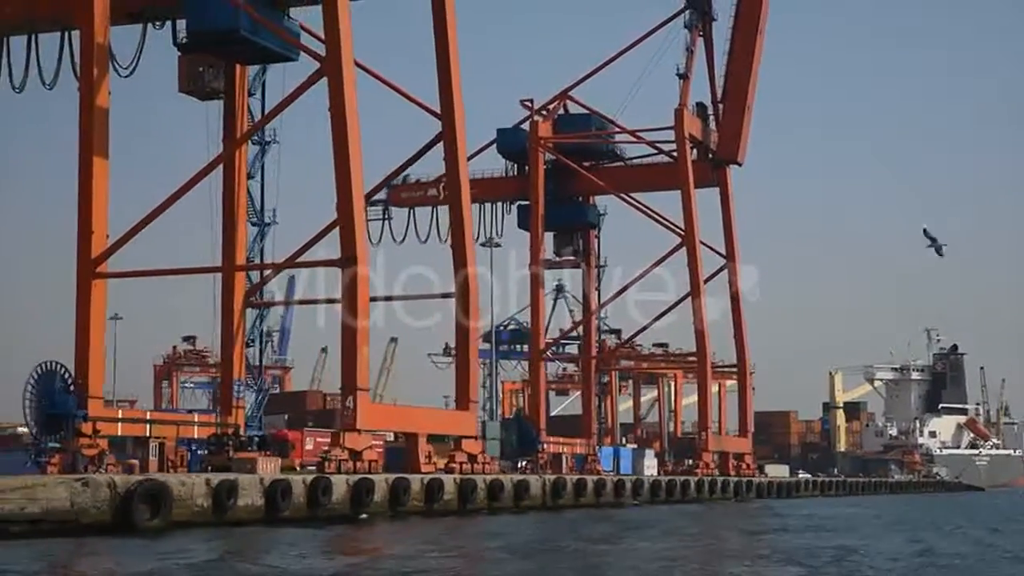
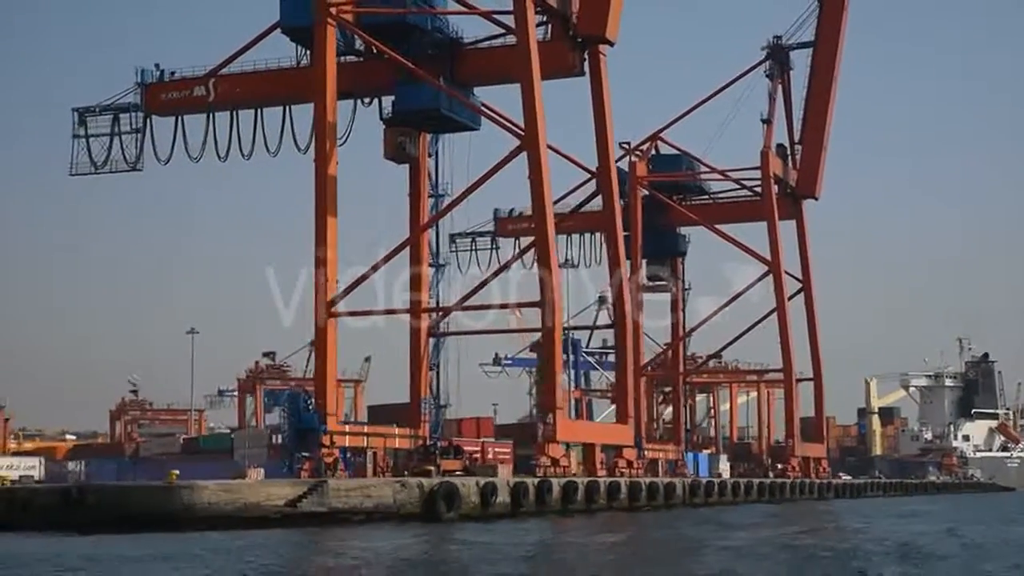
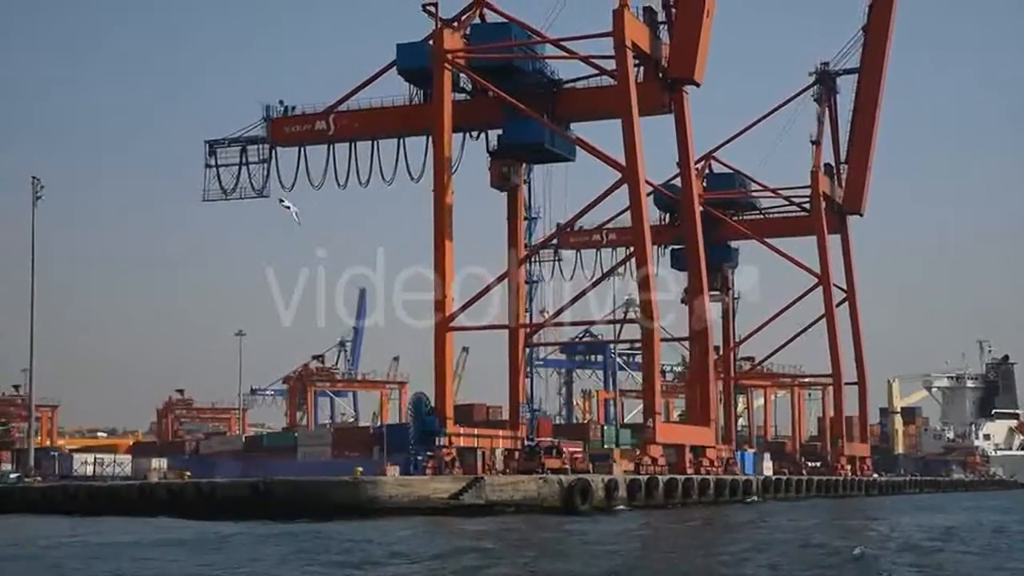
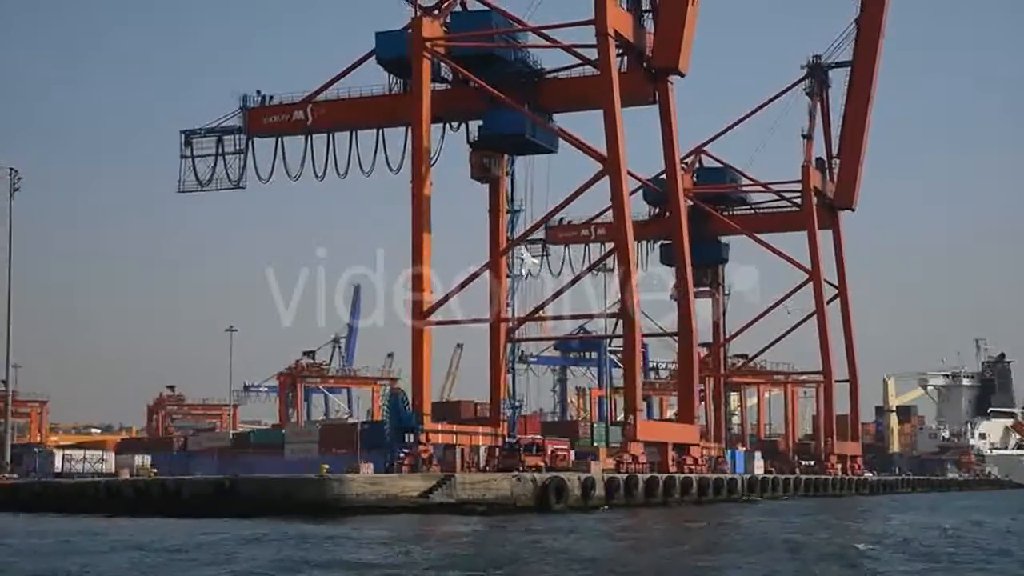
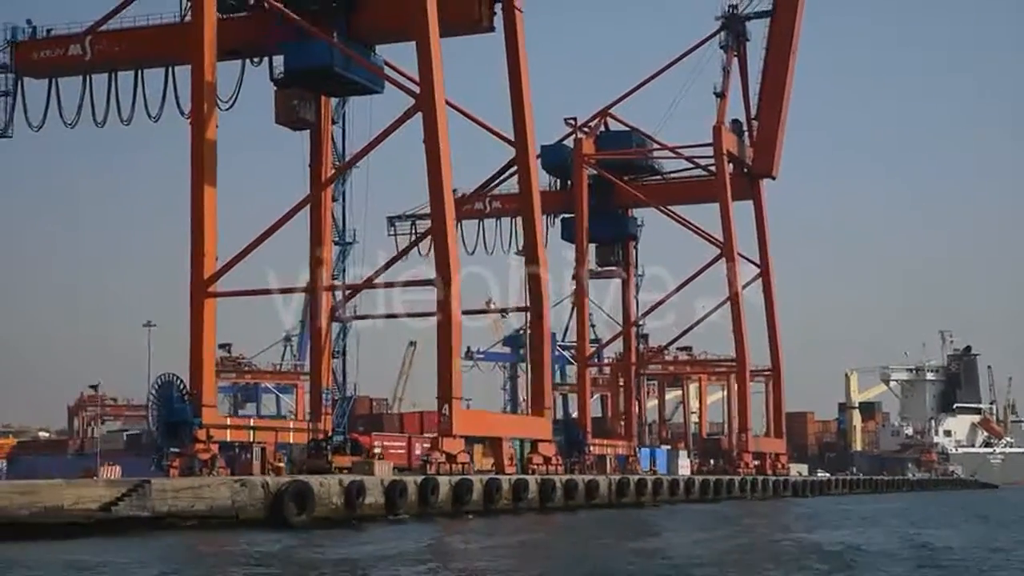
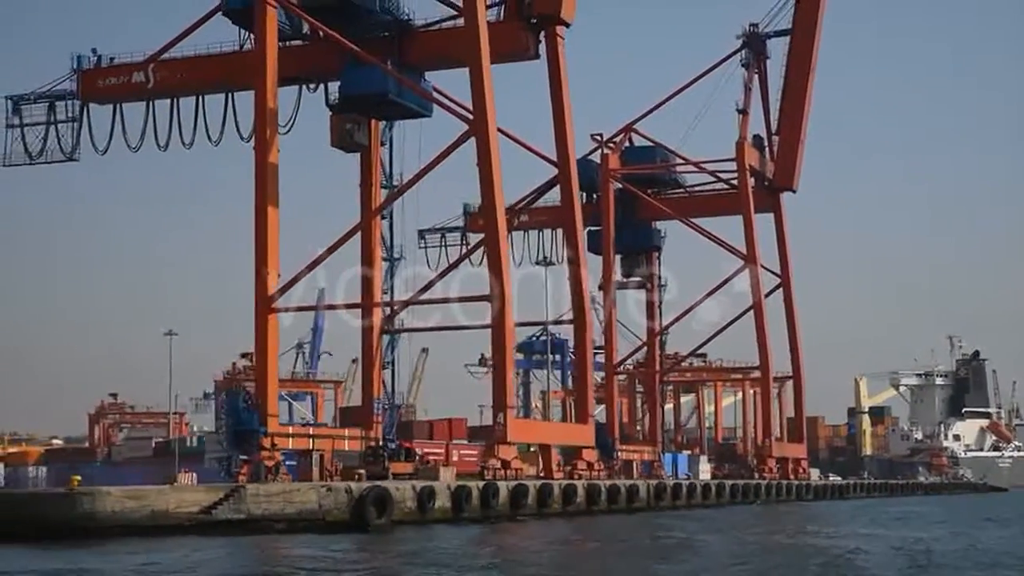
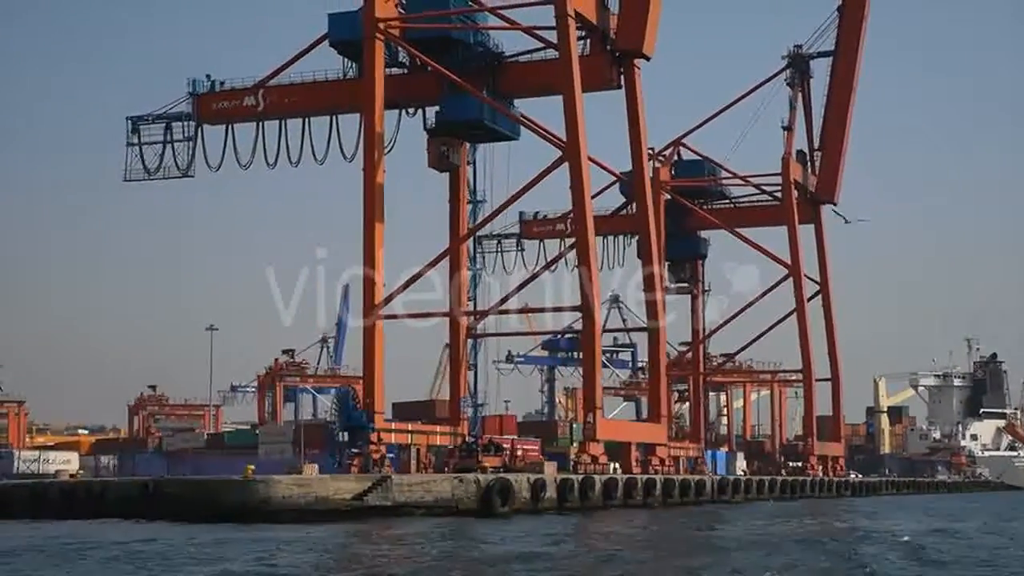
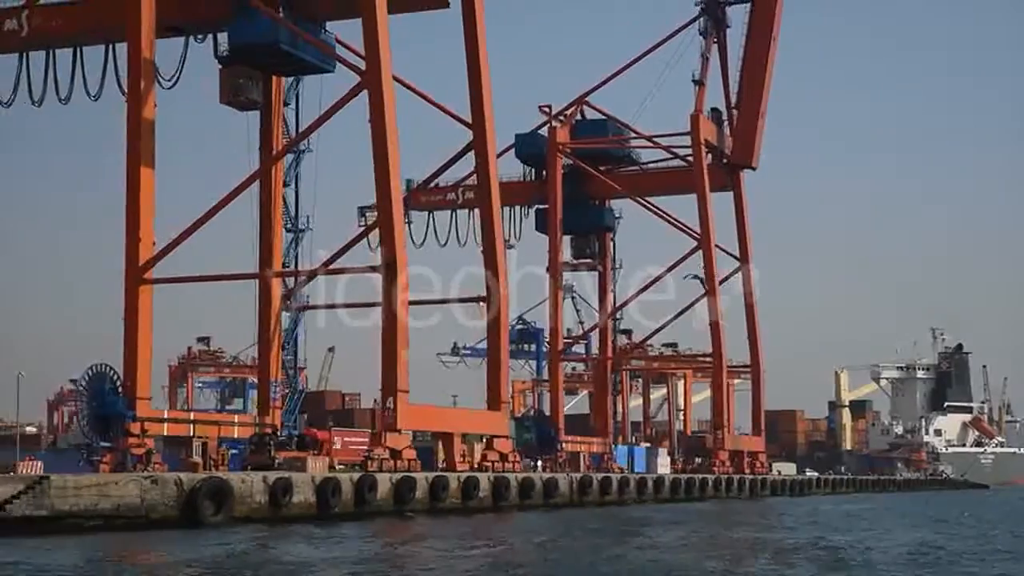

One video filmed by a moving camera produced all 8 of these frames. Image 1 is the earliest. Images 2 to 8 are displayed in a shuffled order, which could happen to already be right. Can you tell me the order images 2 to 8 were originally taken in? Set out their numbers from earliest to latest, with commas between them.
8, 5, 6, 2, 7, 4, 3
